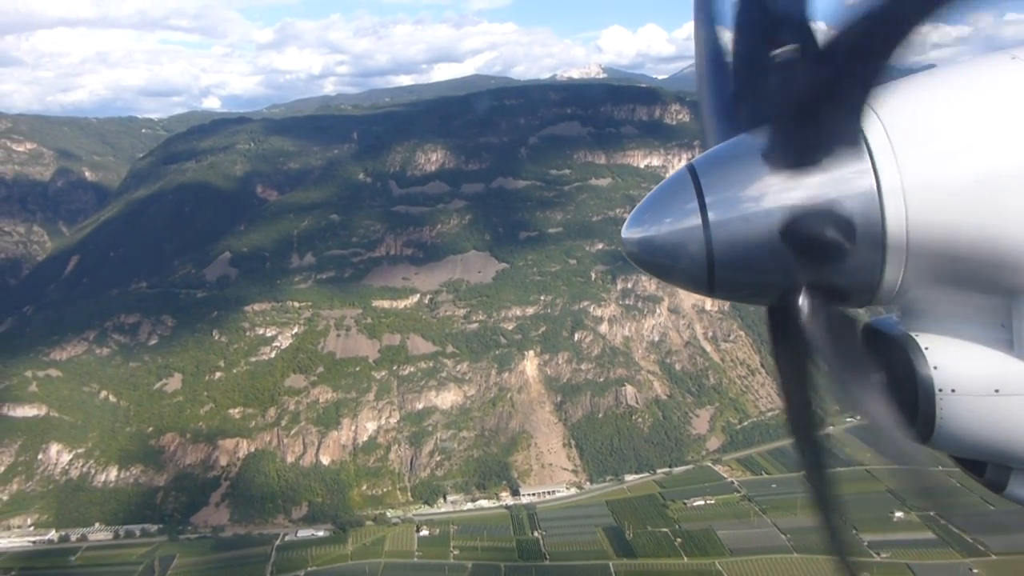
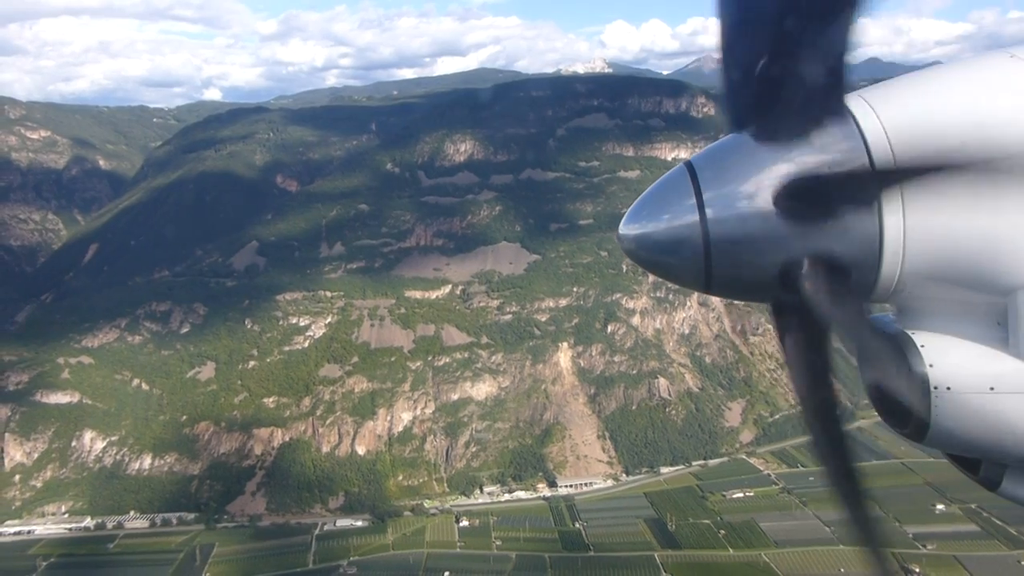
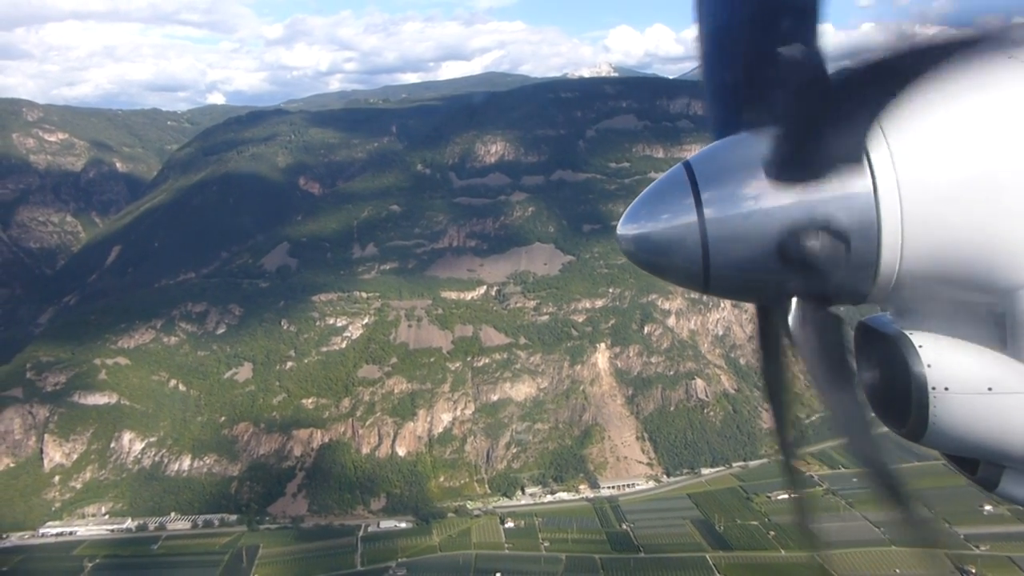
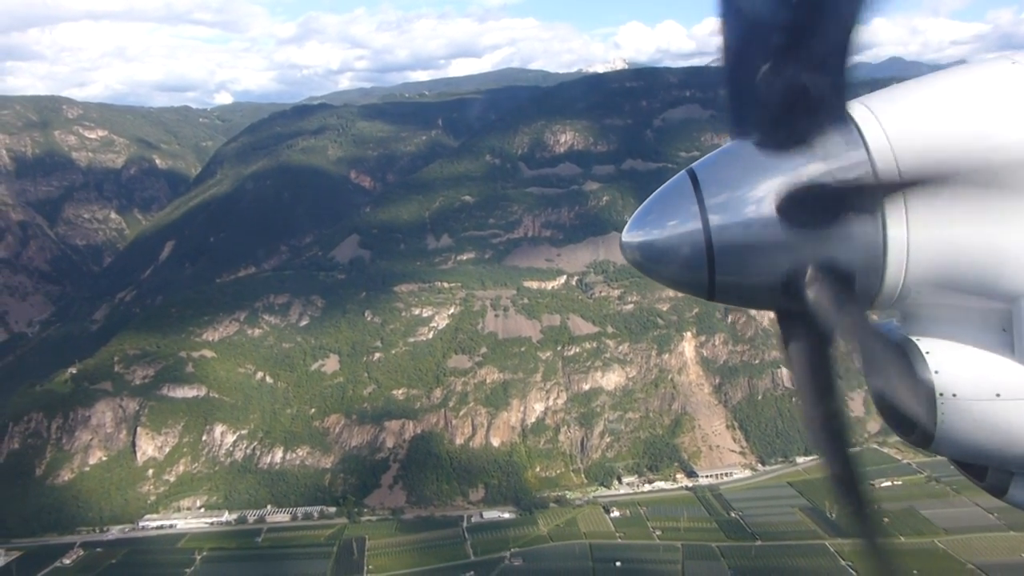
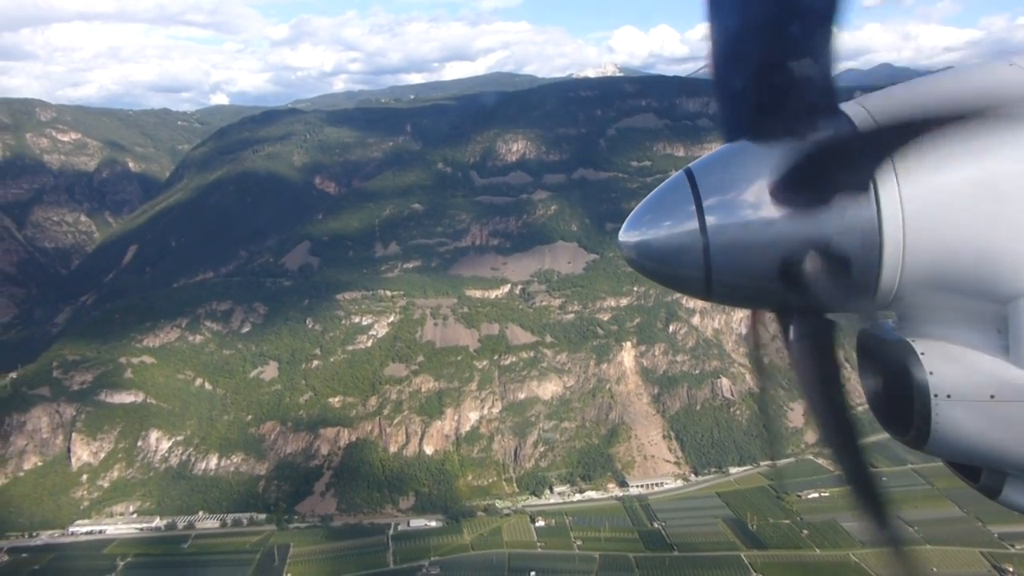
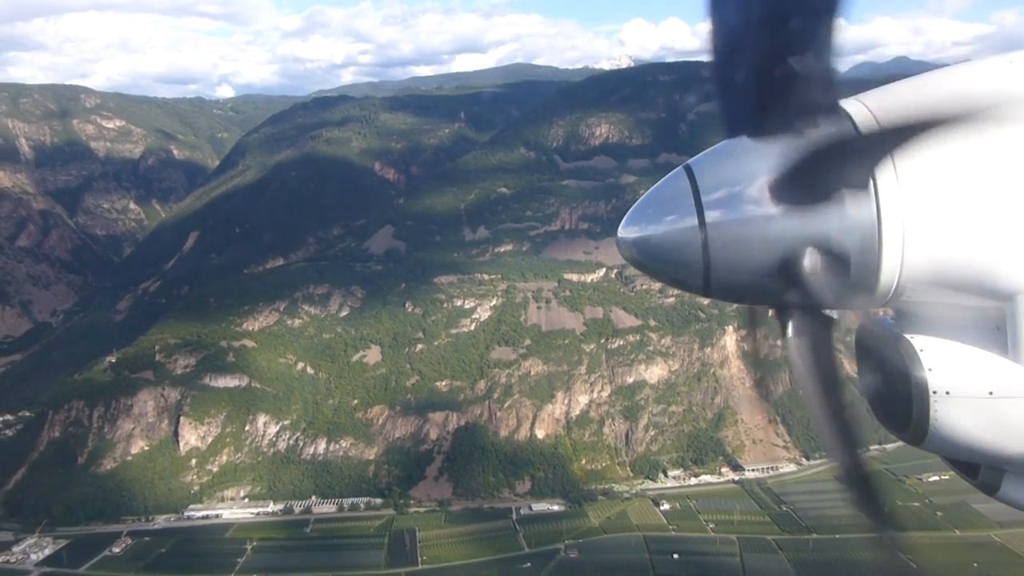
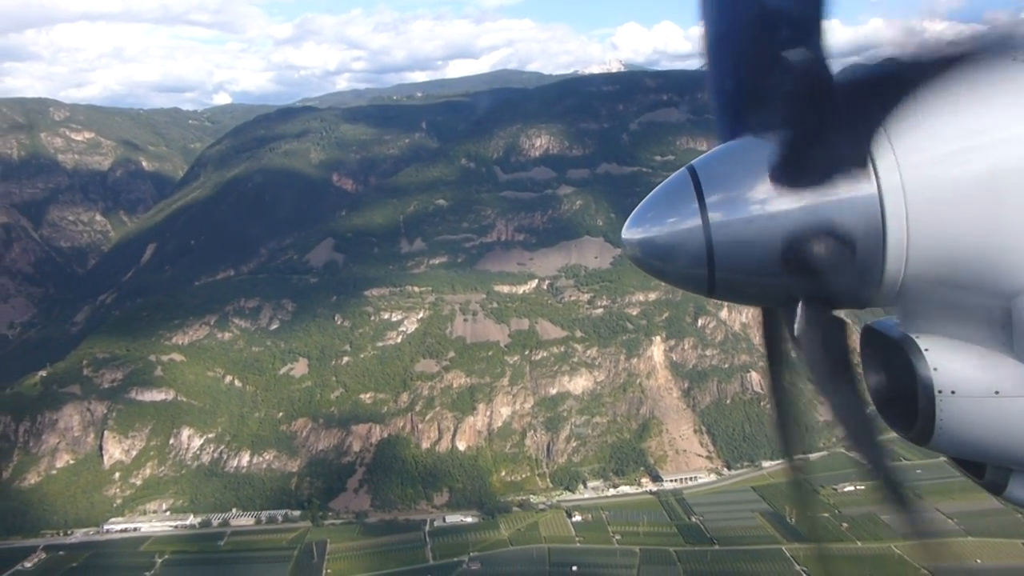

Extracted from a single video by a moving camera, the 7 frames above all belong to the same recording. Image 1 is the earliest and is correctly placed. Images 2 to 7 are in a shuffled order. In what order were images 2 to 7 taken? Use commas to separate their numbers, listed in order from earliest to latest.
2, 3, 5, 7, 4, 6
